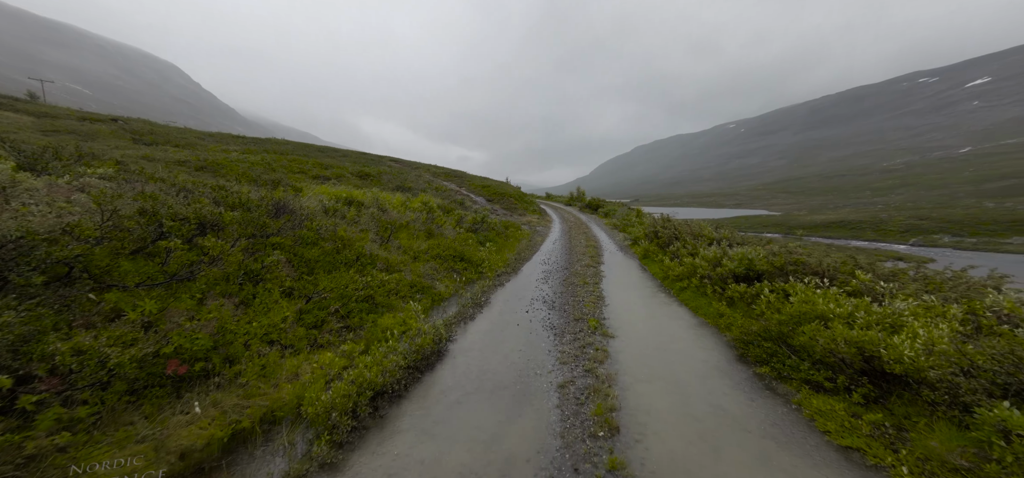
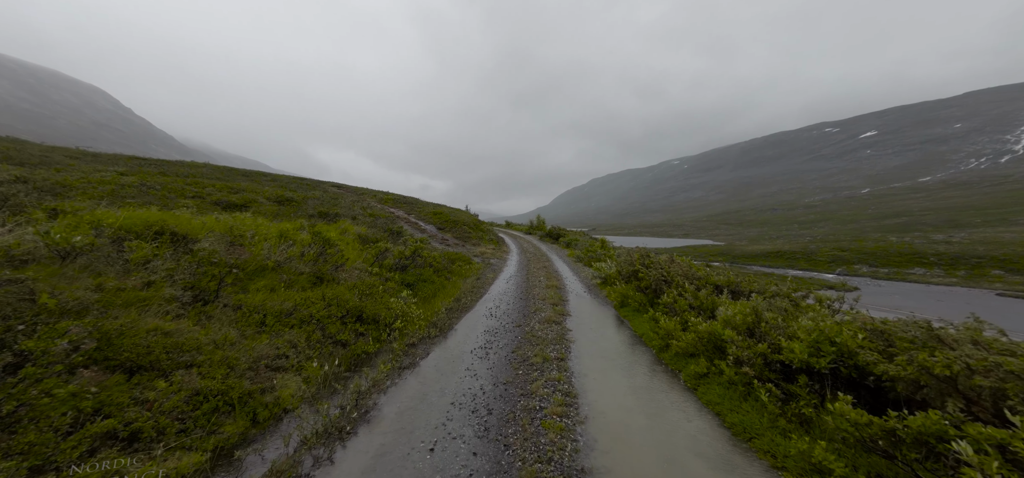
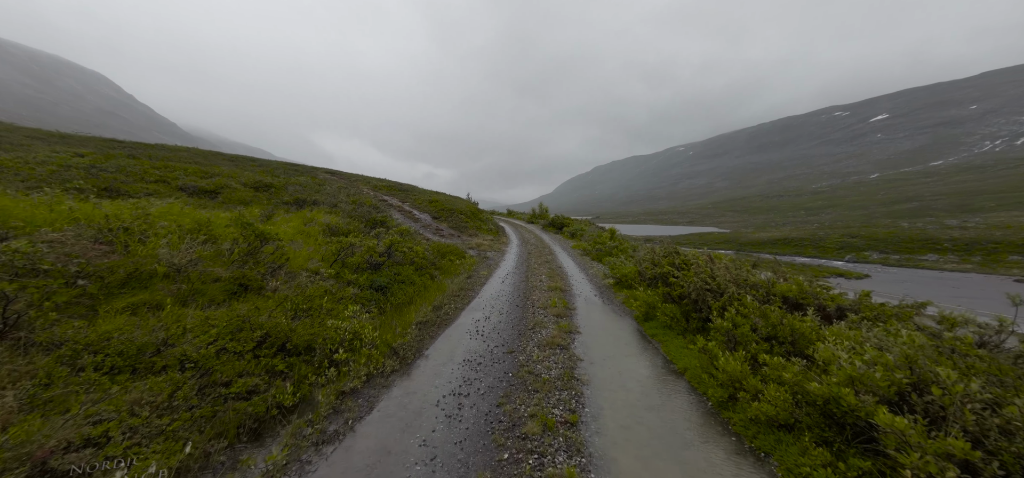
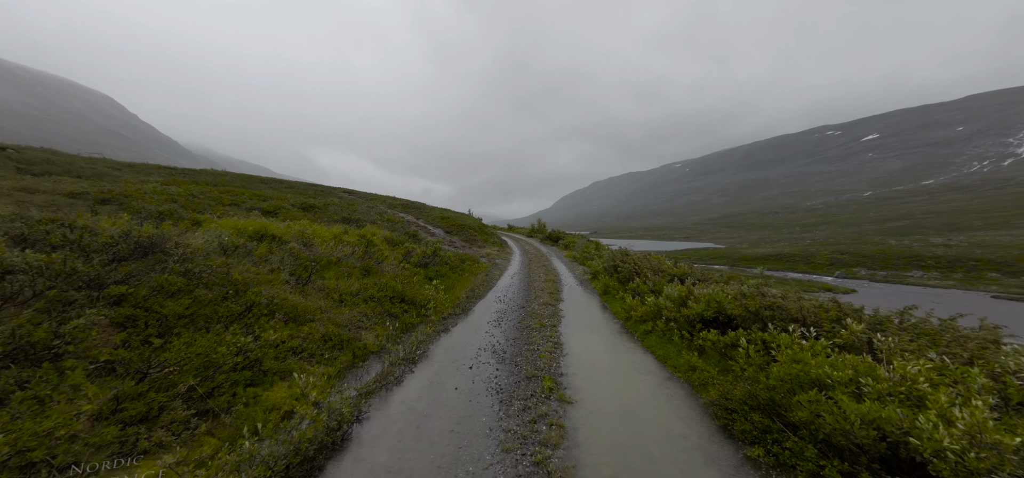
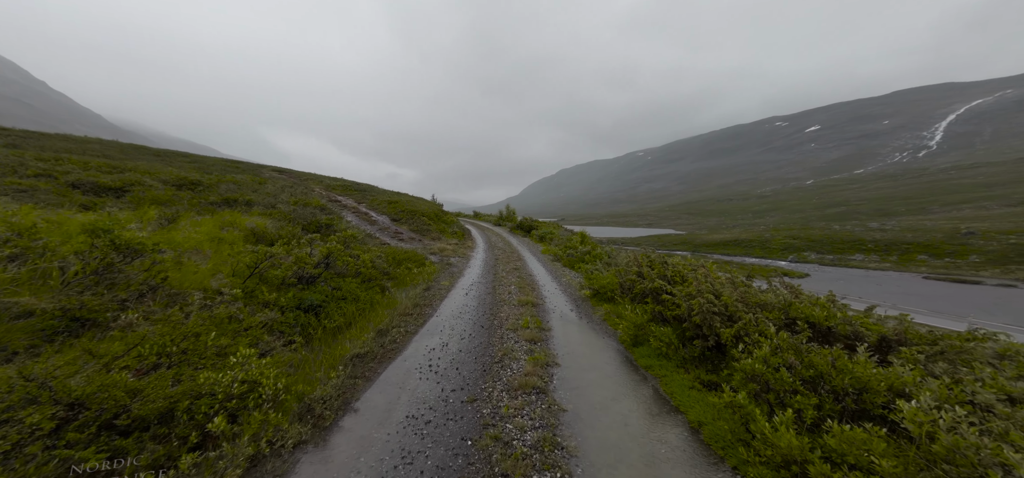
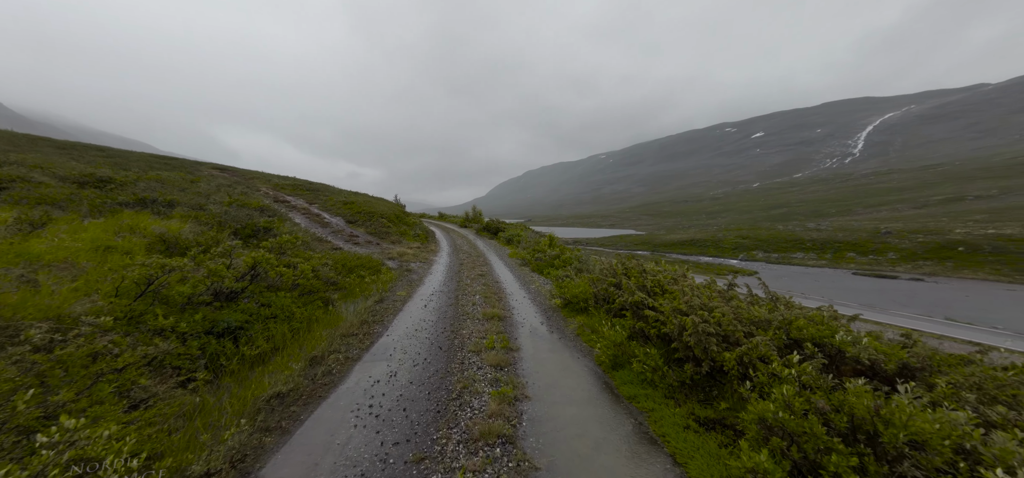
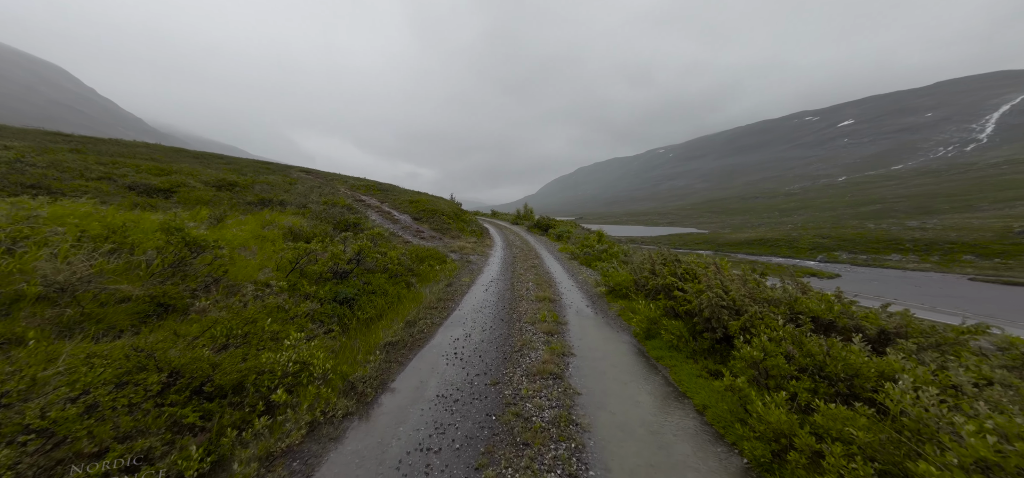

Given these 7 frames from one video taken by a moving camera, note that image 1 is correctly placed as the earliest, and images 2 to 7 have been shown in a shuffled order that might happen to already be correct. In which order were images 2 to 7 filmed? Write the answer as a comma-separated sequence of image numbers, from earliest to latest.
4, 2, 3, 7, 5, 6
